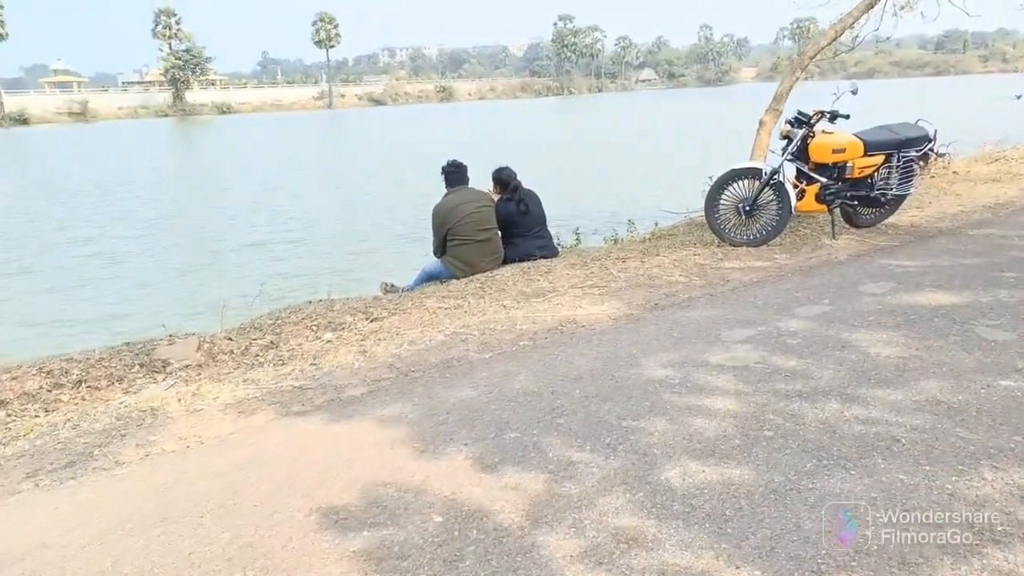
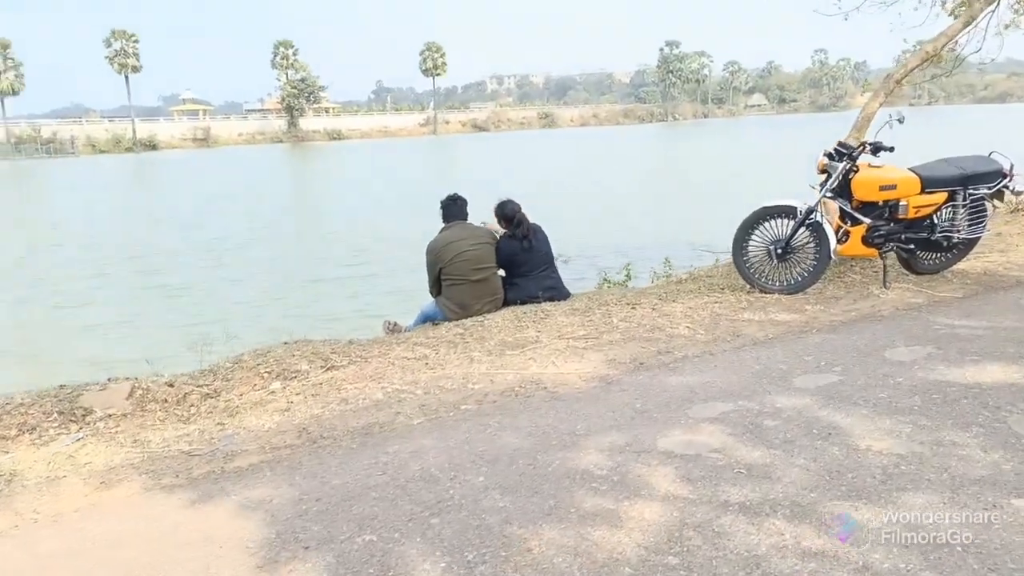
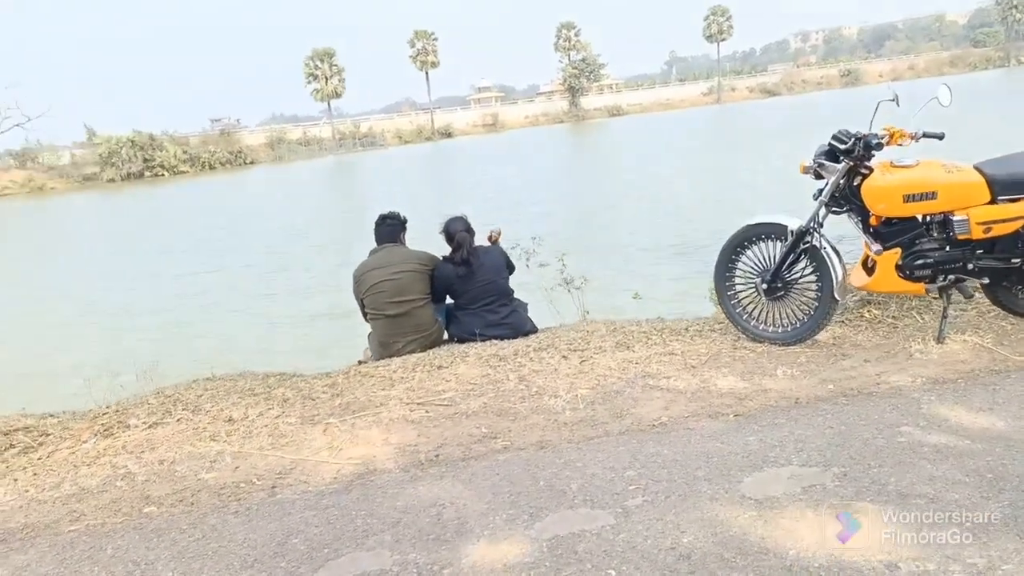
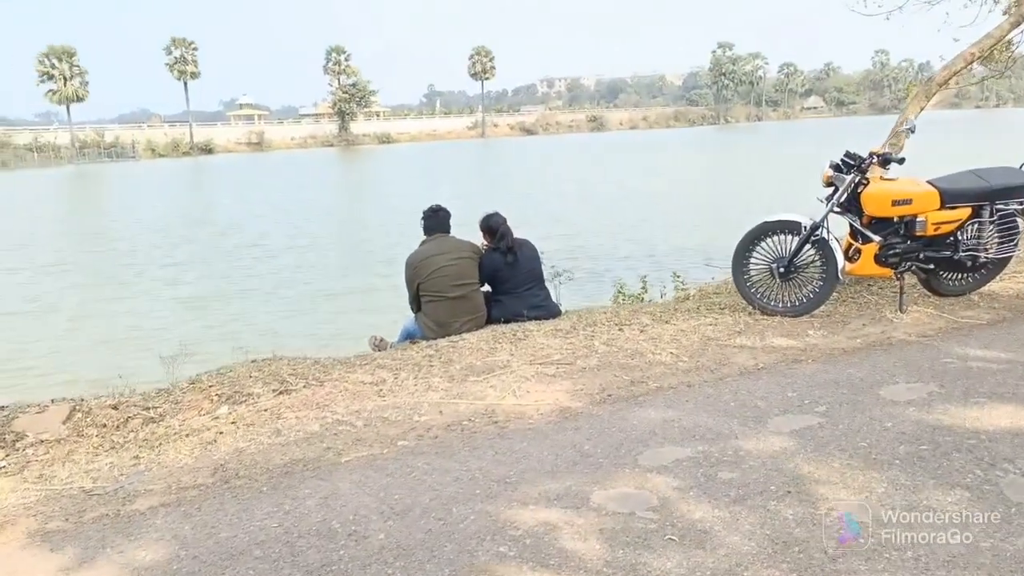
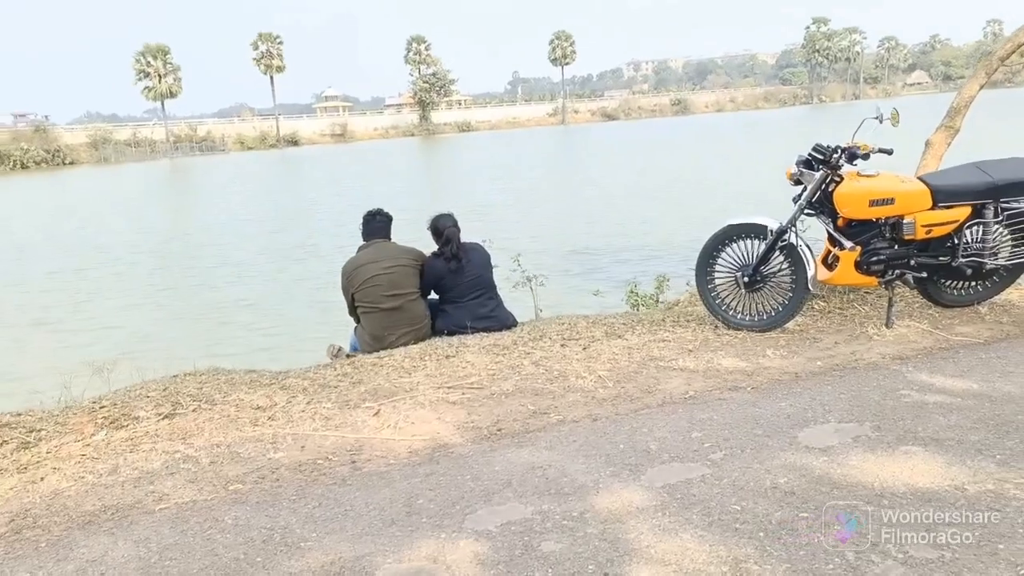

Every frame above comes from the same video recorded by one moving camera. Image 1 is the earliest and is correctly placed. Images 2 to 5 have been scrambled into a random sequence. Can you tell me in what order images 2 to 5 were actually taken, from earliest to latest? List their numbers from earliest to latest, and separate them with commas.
2, 4, 5, 3
